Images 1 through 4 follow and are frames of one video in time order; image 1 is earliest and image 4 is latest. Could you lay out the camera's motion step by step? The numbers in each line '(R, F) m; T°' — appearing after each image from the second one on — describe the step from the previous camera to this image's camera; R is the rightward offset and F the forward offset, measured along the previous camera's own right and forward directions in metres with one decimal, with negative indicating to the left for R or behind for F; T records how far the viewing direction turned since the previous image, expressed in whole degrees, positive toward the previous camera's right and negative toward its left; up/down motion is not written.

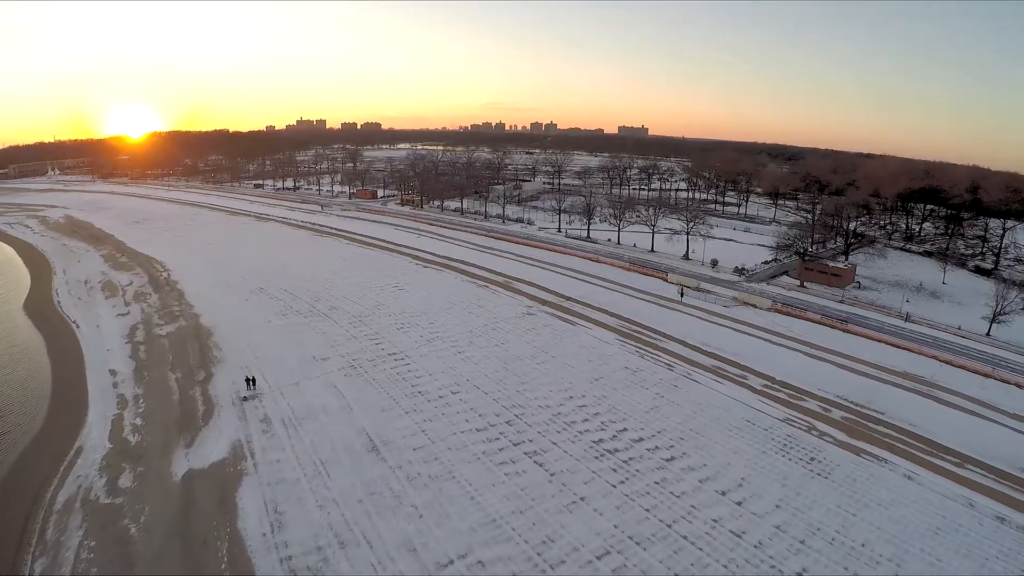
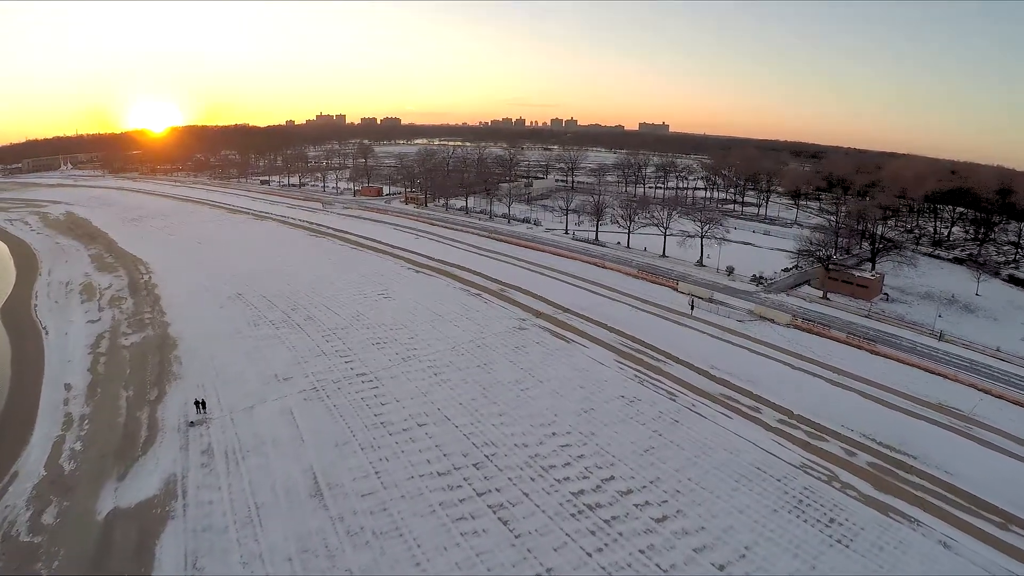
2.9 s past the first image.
(+0.9, +1.6) m; -2°
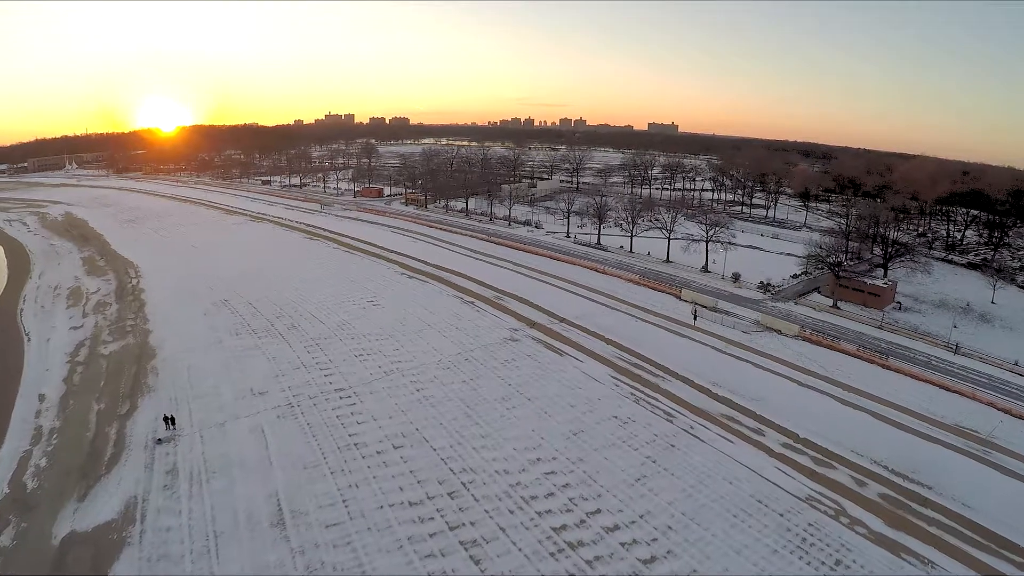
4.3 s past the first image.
(+0.5, +0.7) m; -1°
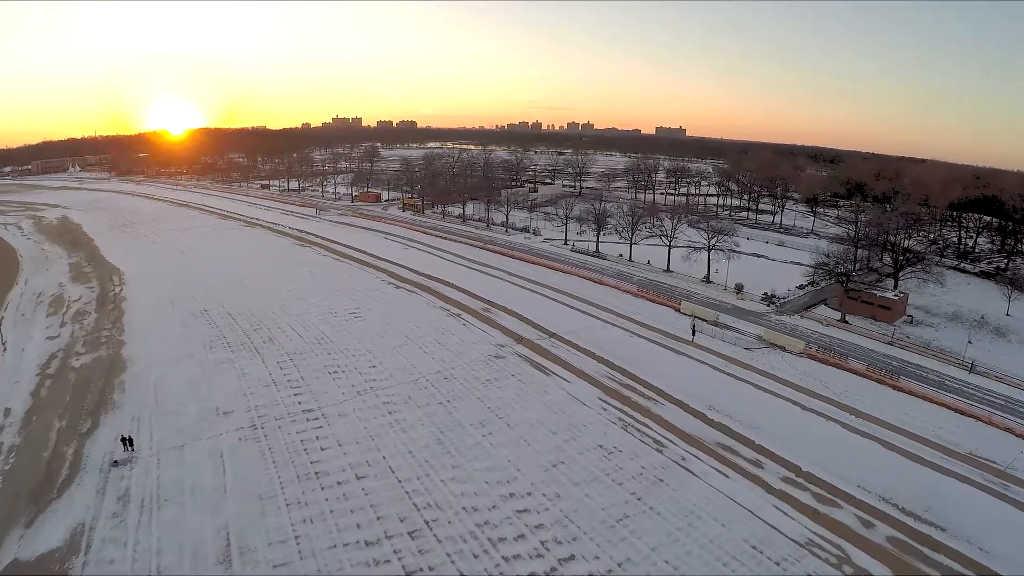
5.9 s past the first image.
(+0.6, +0.8) m; -1°
